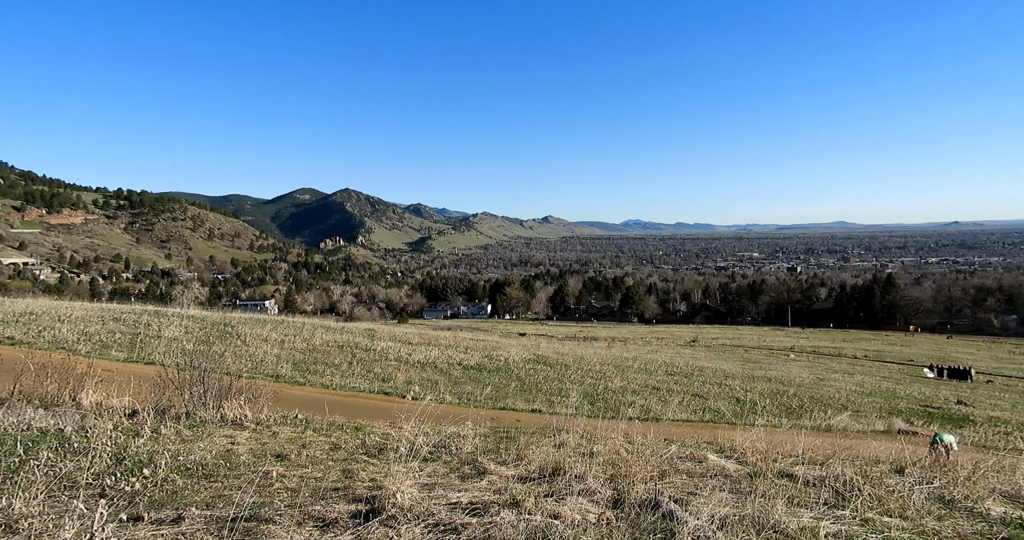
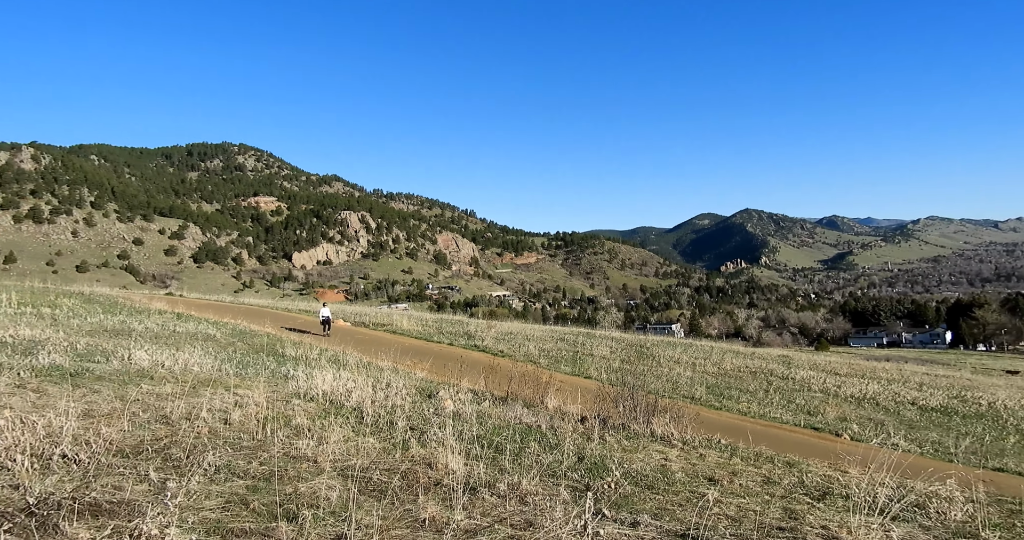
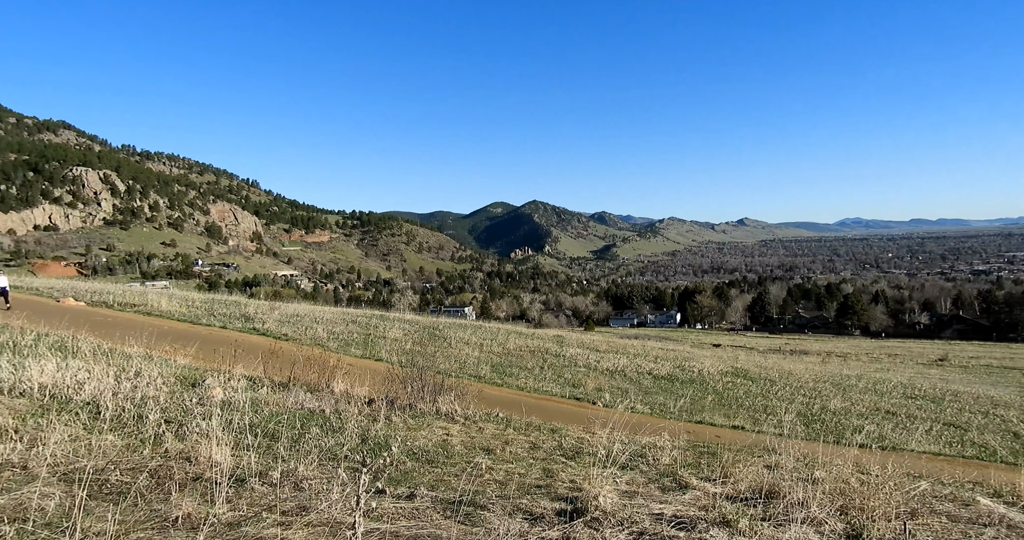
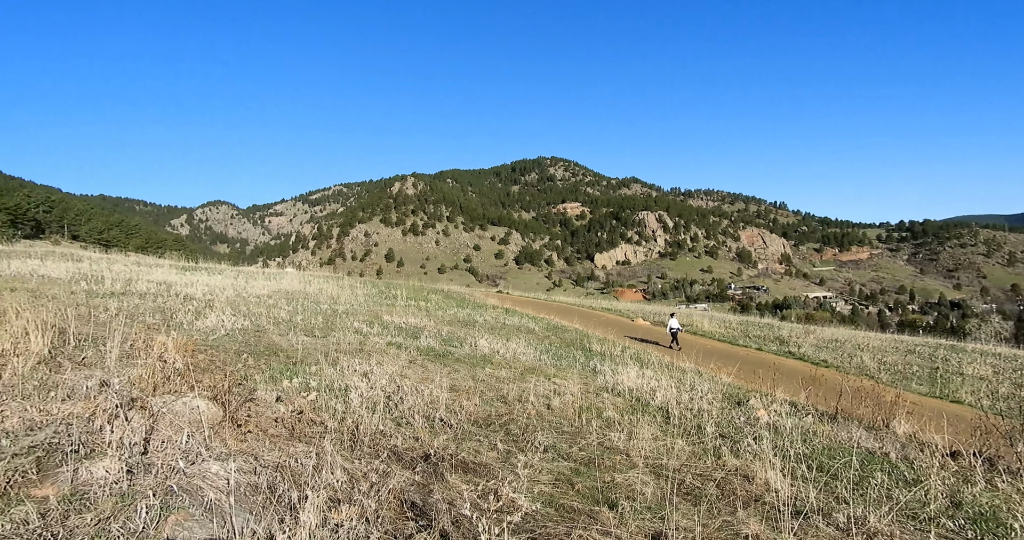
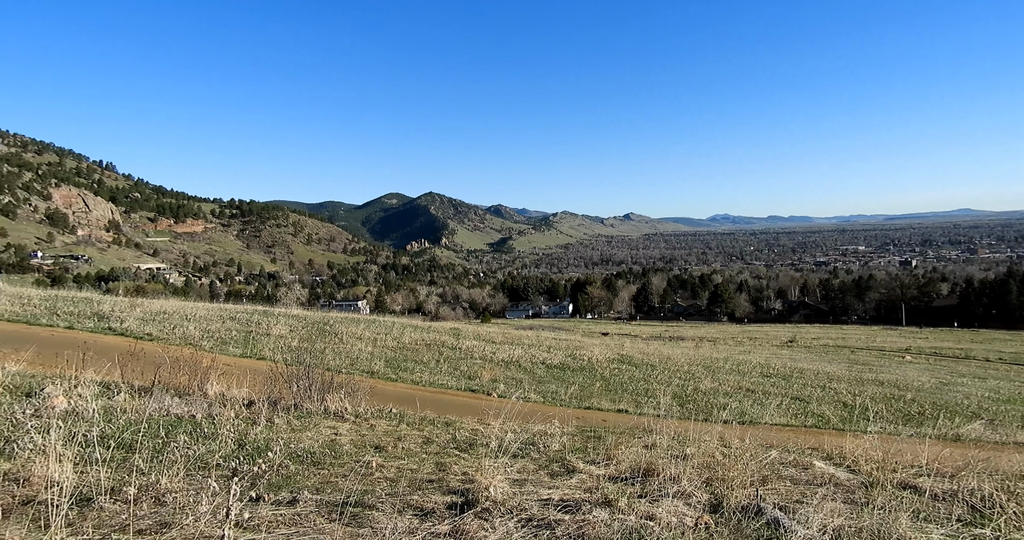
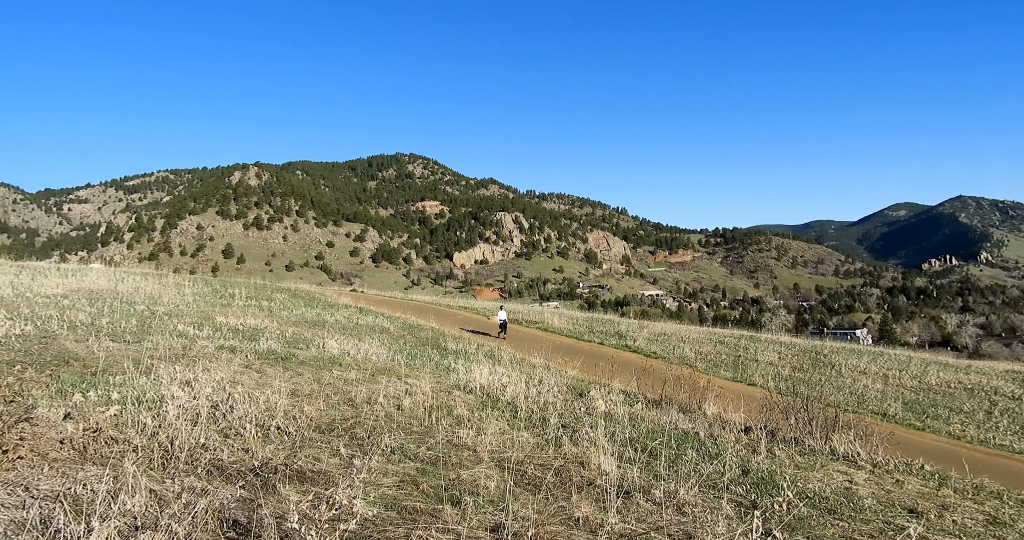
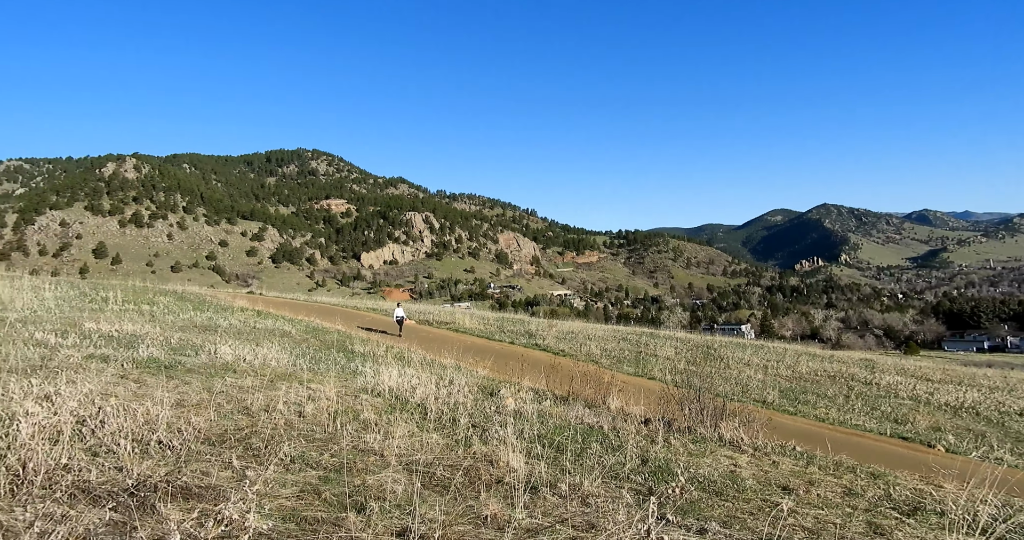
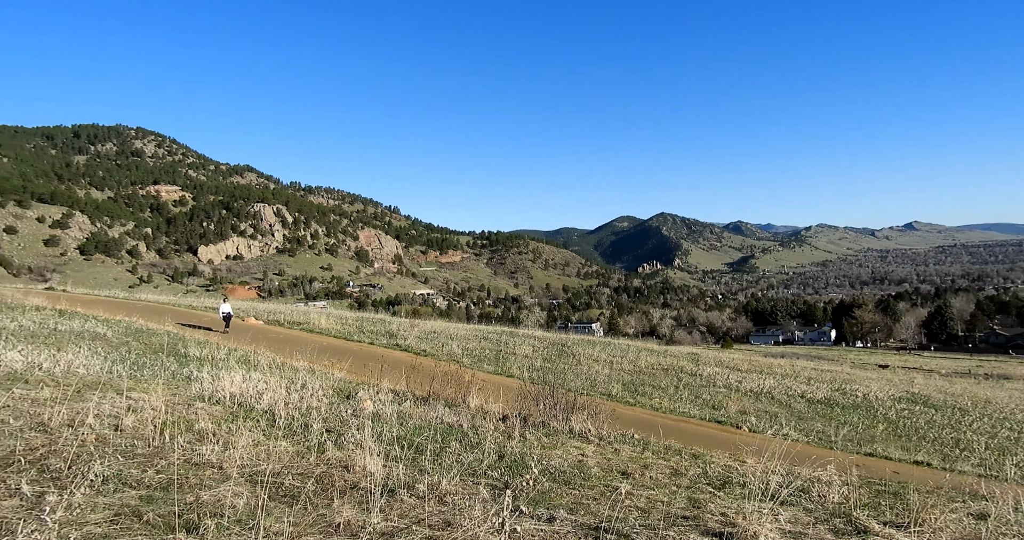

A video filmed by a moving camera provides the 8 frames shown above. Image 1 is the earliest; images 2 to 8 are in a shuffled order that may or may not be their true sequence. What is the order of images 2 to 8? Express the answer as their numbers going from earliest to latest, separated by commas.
5, 3, 8, 2, 7, 6, 4
